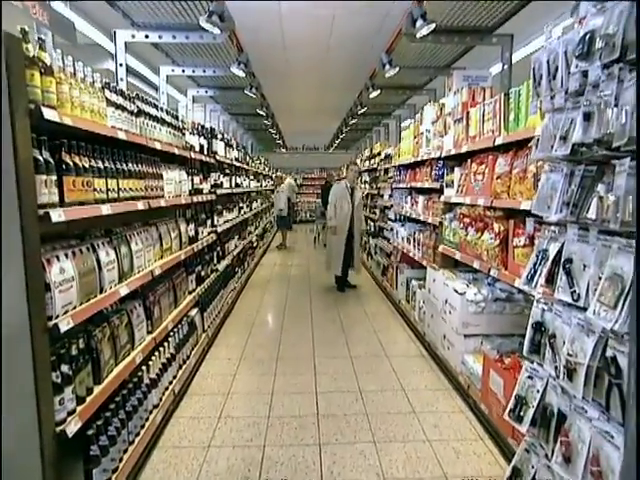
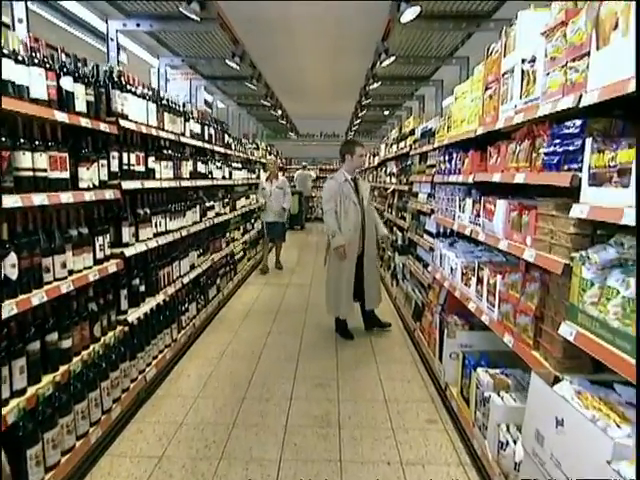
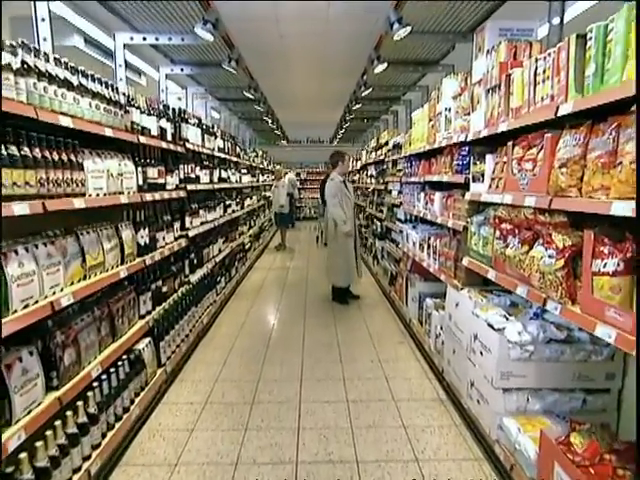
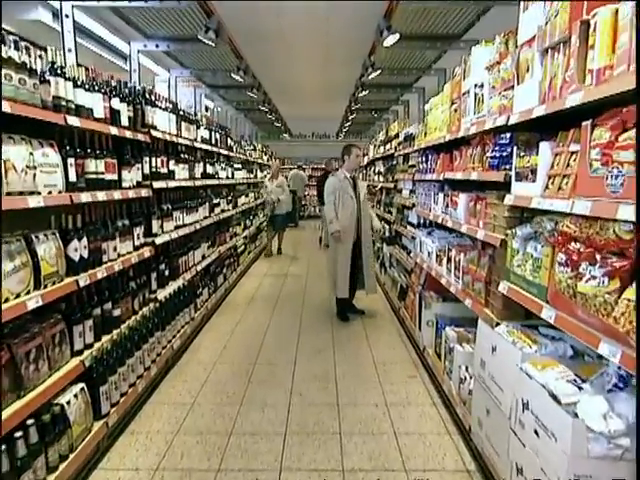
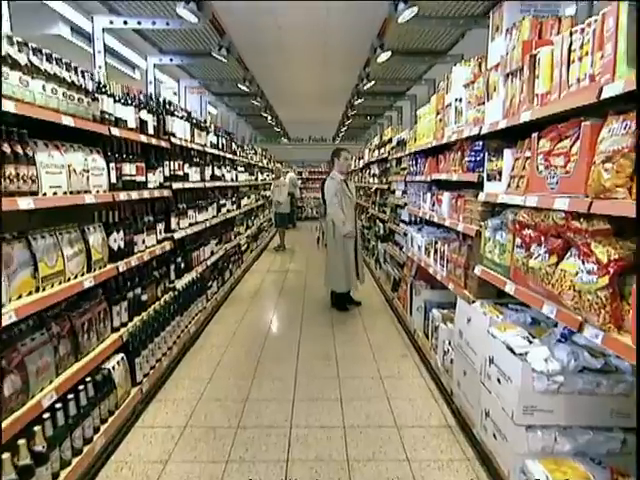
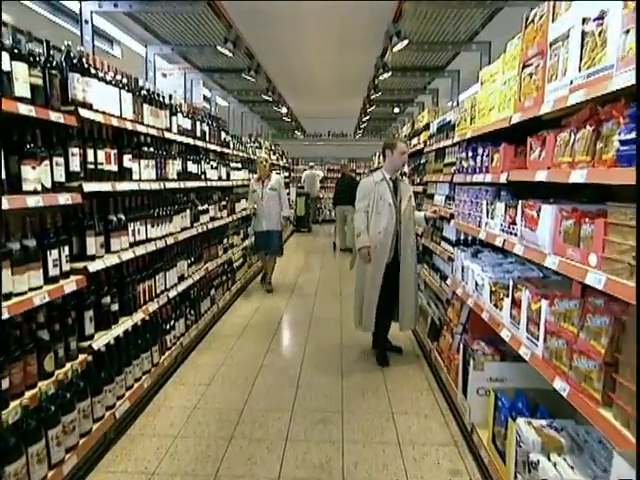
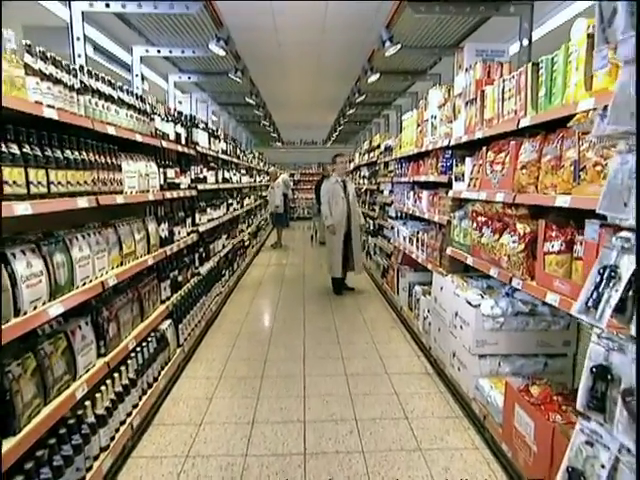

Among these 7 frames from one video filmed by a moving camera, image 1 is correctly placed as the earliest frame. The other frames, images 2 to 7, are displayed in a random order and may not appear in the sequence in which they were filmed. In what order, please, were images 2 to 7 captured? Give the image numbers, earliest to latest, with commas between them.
7, 3, 5, 4, 2, 6
